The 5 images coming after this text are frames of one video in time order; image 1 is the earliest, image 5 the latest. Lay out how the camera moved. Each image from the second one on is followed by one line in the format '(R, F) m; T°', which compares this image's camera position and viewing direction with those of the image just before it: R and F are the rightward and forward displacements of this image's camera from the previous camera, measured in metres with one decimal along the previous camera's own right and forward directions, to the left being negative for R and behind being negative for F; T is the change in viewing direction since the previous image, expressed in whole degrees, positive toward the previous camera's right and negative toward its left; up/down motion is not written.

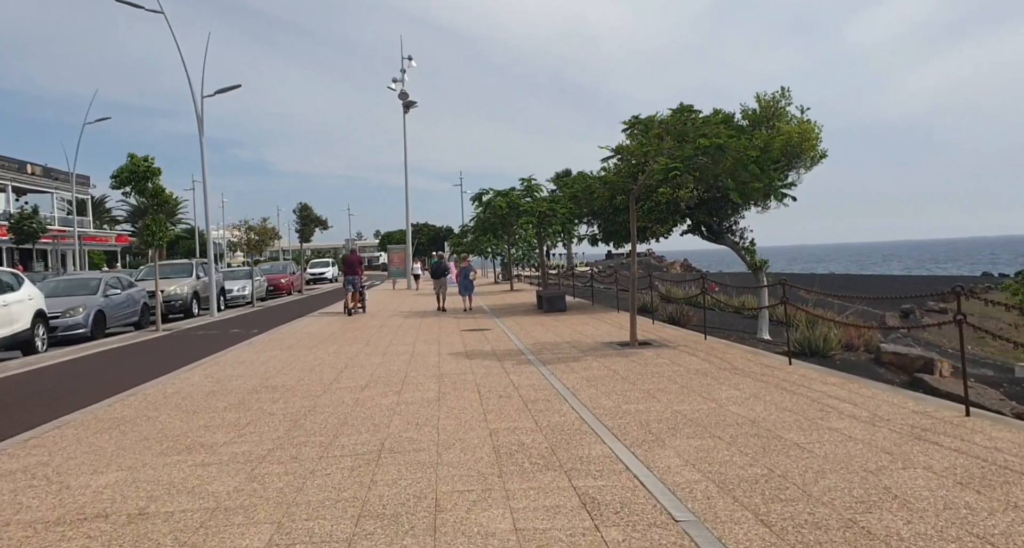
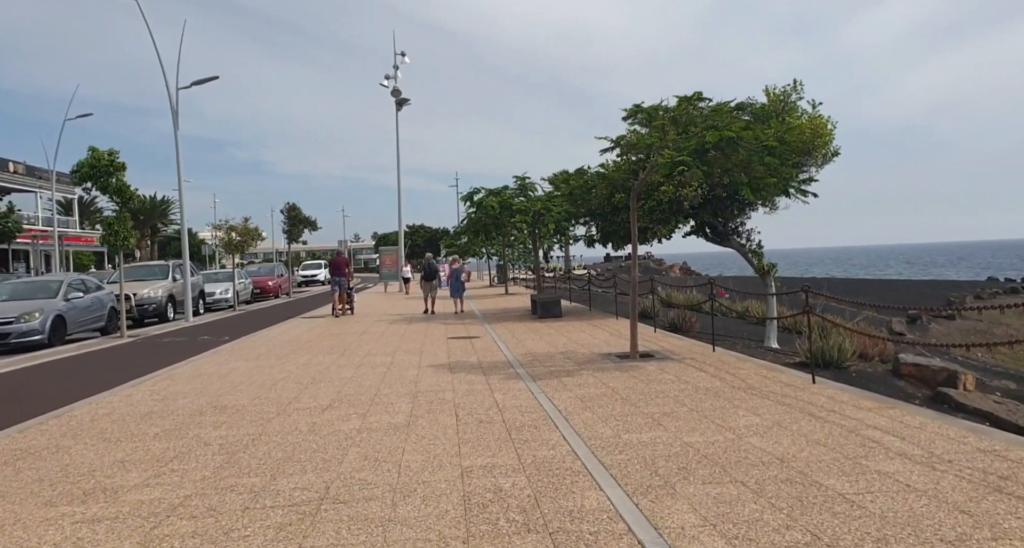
(+0.2, +1.0) m; 0°
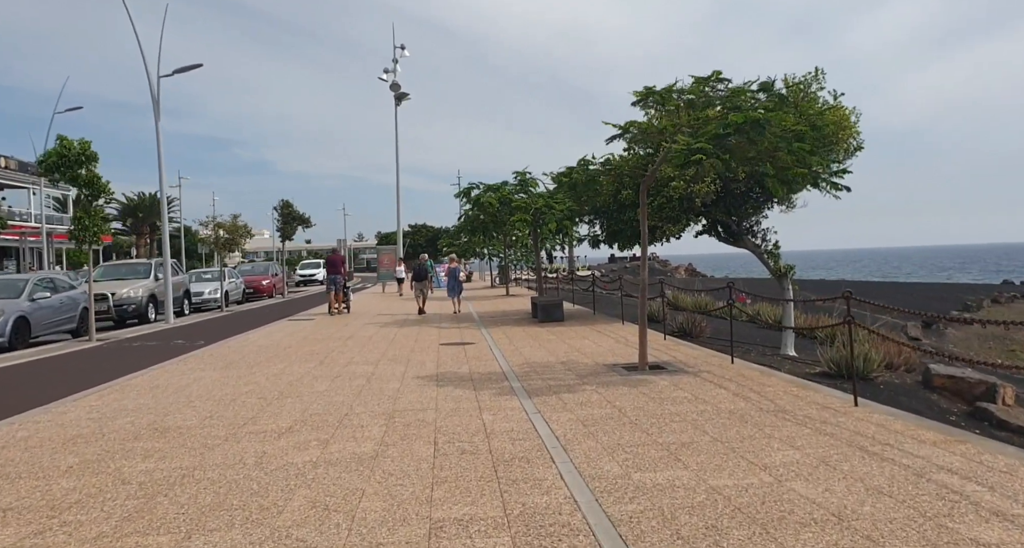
(+0.1, +1.1) m; 0°
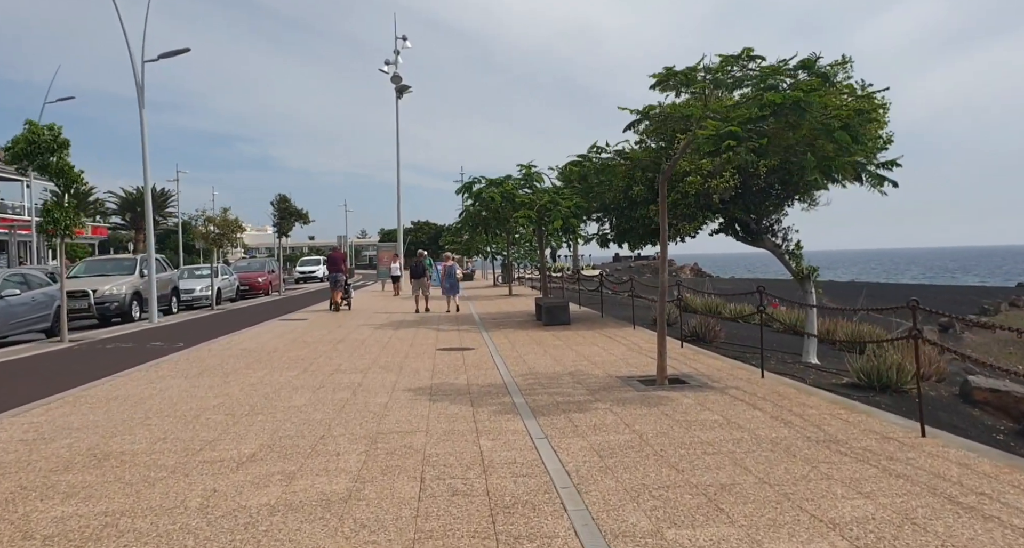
(0.0, +1.0) m; 0°
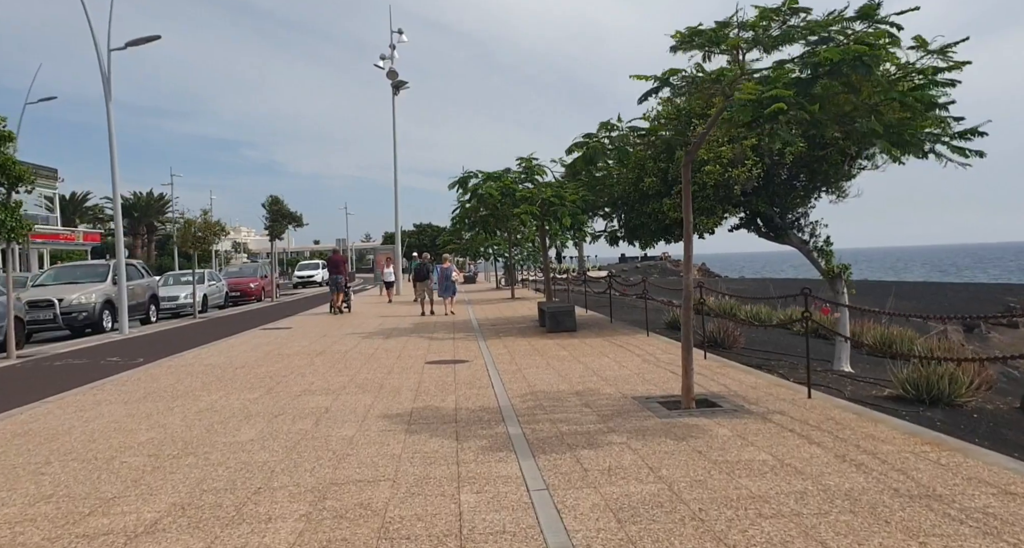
(+0.1, +1.4) m; -1°
